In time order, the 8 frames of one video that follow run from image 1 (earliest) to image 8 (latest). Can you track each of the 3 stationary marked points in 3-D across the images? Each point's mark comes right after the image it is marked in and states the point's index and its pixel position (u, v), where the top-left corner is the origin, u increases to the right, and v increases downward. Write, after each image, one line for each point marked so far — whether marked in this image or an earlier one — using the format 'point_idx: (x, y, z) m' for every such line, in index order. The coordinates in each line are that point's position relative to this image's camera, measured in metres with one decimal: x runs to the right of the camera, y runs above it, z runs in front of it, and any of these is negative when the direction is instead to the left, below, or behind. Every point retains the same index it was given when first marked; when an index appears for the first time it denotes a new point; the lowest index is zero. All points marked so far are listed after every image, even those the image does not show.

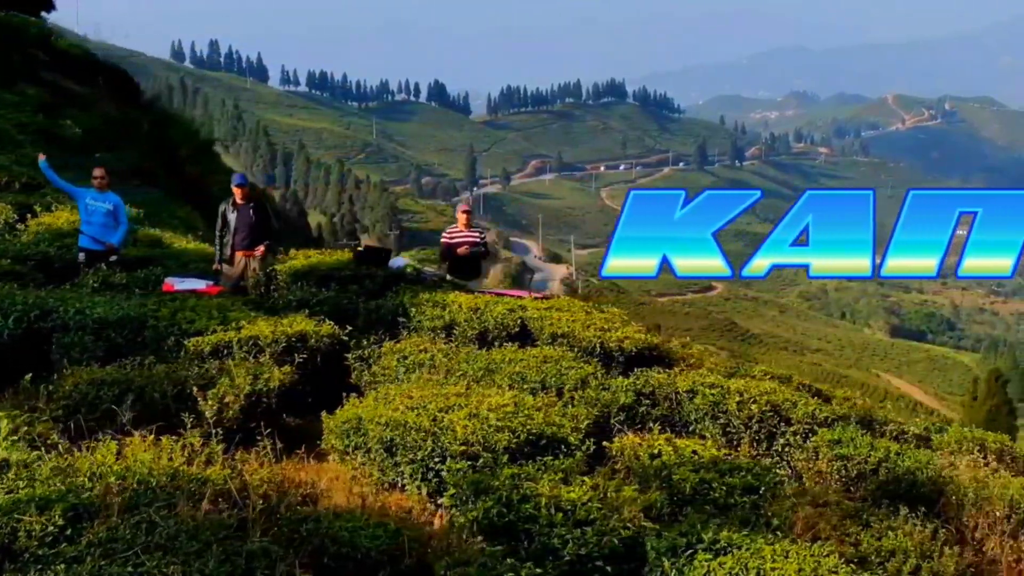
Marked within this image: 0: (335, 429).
0: (-0.7, -0.6, +3.2) m
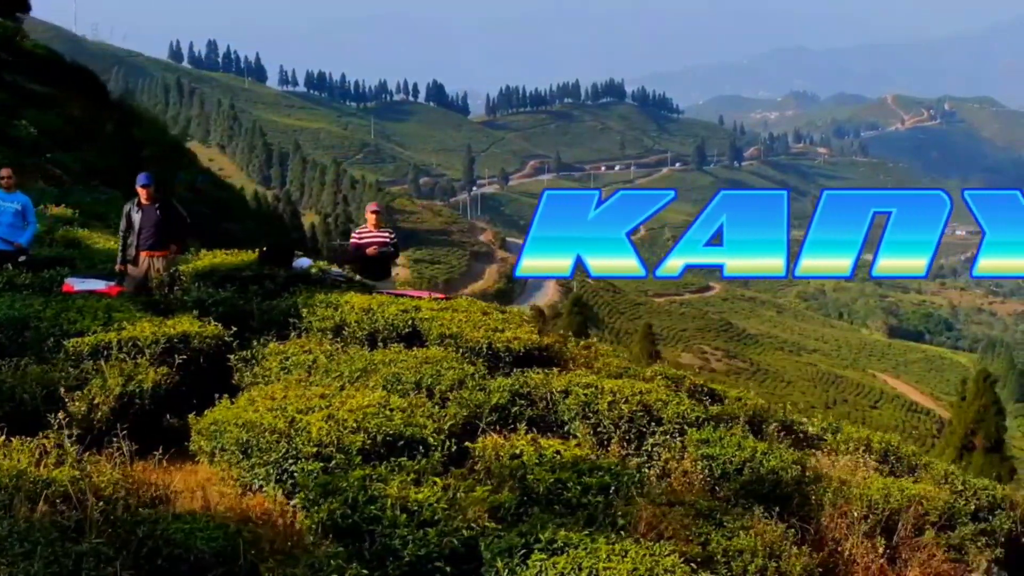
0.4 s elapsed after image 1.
0: (-1.2, -0.6, +3.2) m
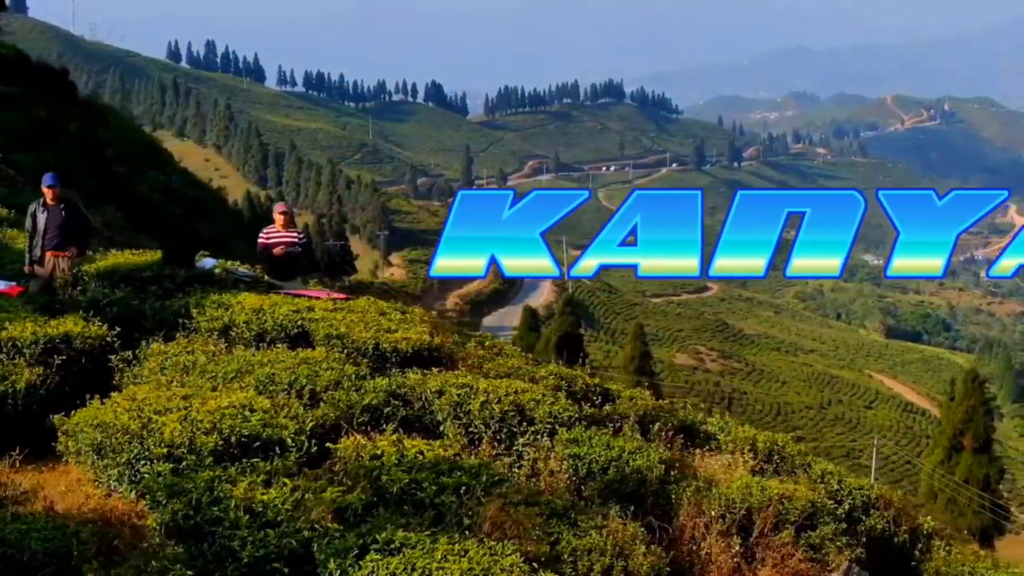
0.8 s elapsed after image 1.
0: (-1.7, -0.6, +3.2) m
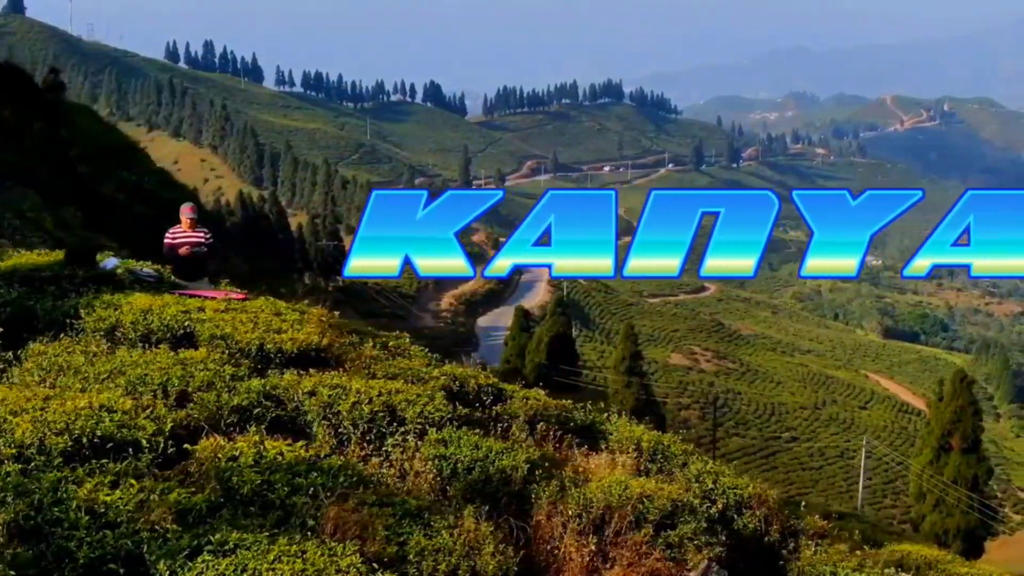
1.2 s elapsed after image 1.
0: (-2.2, -0.6, +3.2) m
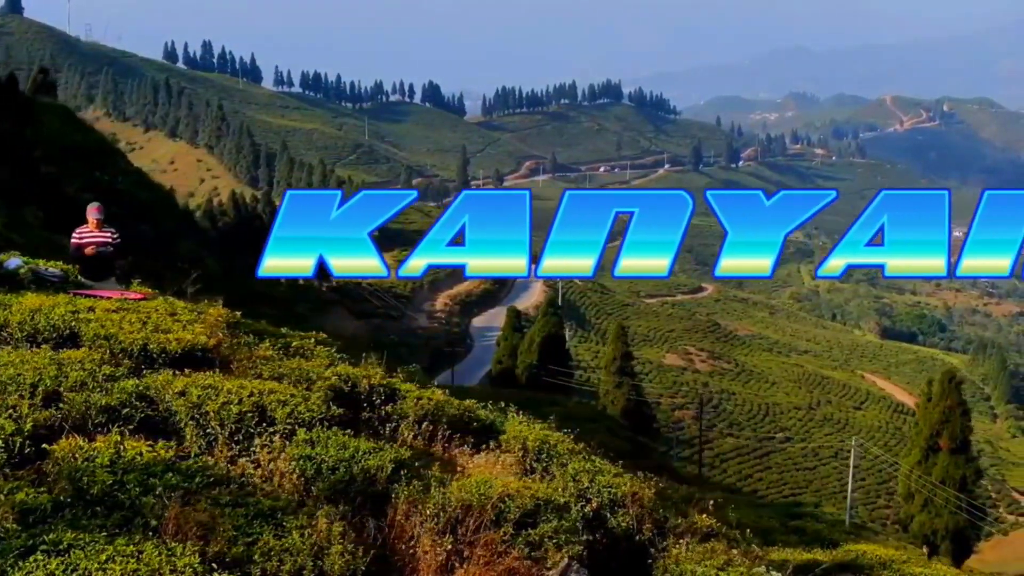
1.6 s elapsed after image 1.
0: (-2.7, -0.6, +3.2) m
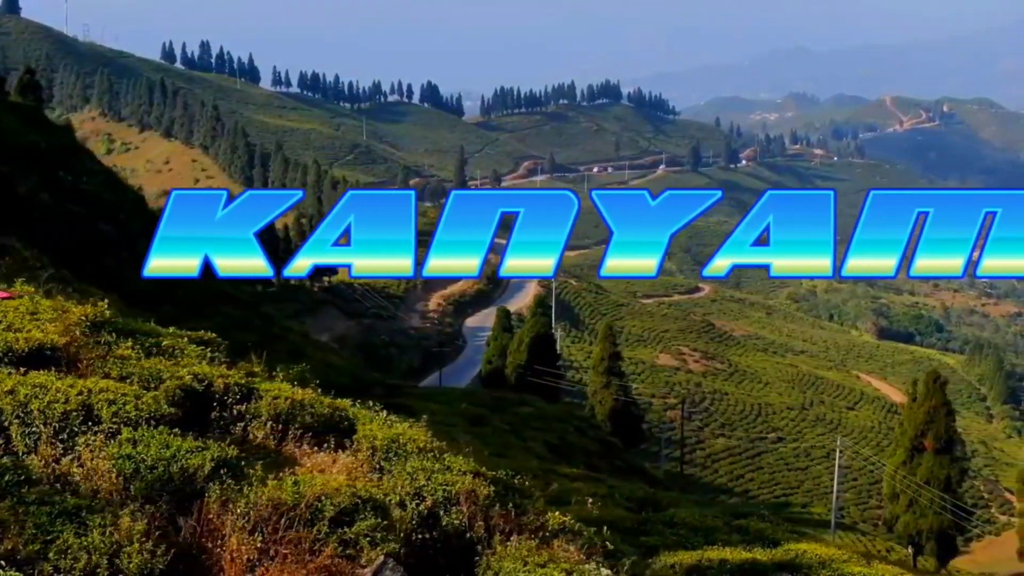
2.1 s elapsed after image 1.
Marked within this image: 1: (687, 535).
0: (-3.4, -0.6, +3.2) m
1: (+2.1, -3.0, +9.8) m
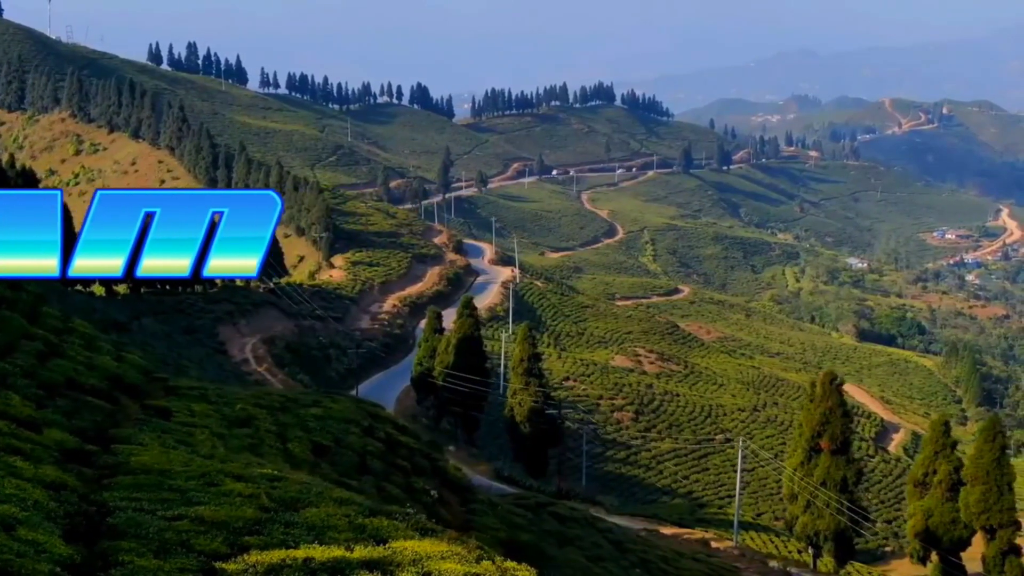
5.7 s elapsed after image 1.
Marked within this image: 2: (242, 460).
0: (-8.1, -0.5, +3.2) m
1: (-2.6, -3.0, +9.8) m
2: (-4.5, -2.9, +13.5) m
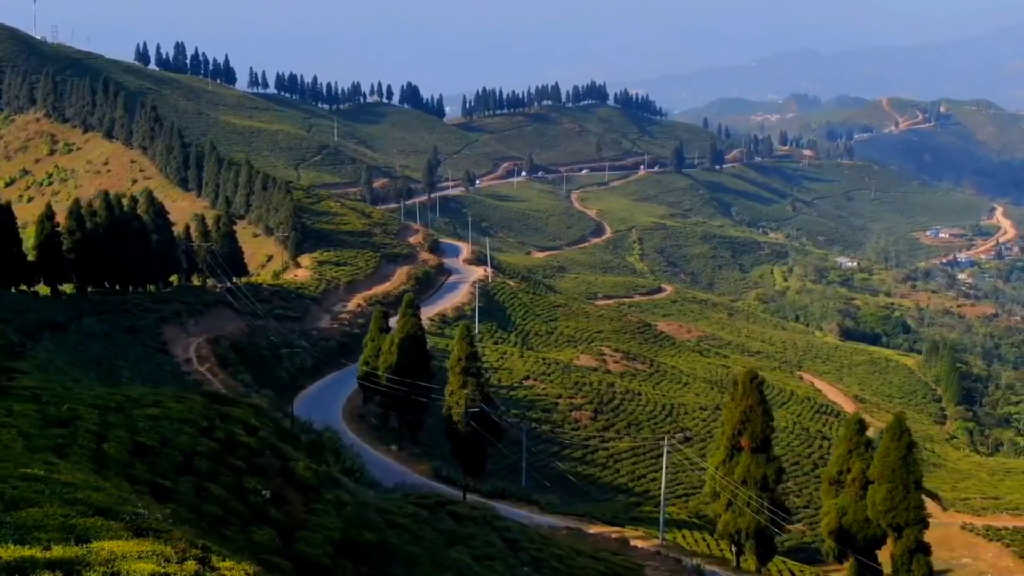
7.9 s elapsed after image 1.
0: (-11.7, -0.6, +3.2) m
1: (-6.2, -3.0, +9.8) m
2: (-8.1, -2.9, +13.6) m
